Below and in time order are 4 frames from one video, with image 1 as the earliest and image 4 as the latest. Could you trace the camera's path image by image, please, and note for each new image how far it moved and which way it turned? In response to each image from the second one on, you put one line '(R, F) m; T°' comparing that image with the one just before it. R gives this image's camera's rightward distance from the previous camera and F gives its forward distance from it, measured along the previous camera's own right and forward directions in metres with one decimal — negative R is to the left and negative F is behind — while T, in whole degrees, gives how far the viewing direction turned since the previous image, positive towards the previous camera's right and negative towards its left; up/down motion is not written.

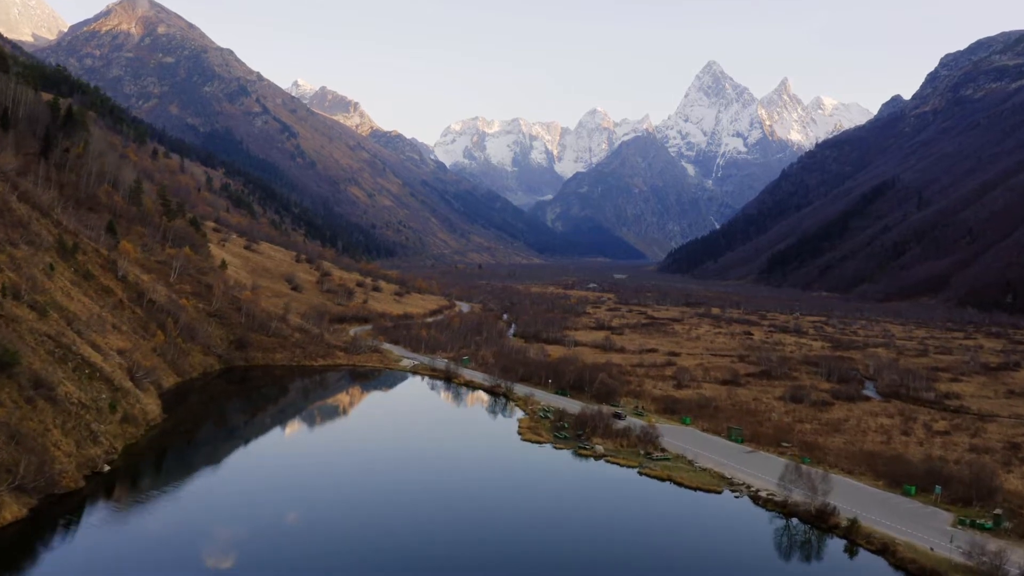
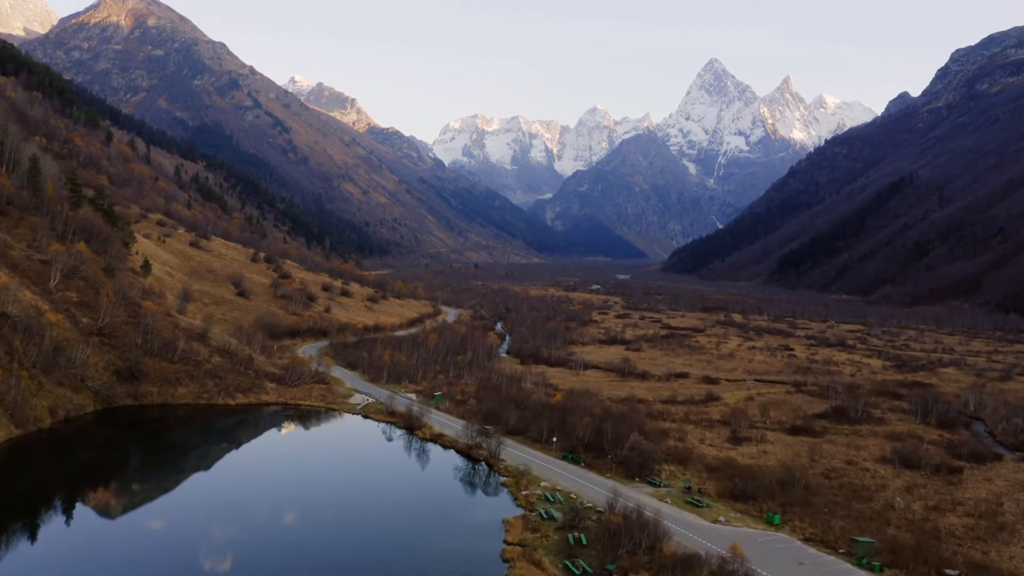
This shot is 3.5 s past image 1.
(+0.8, +21.8) m; 0°
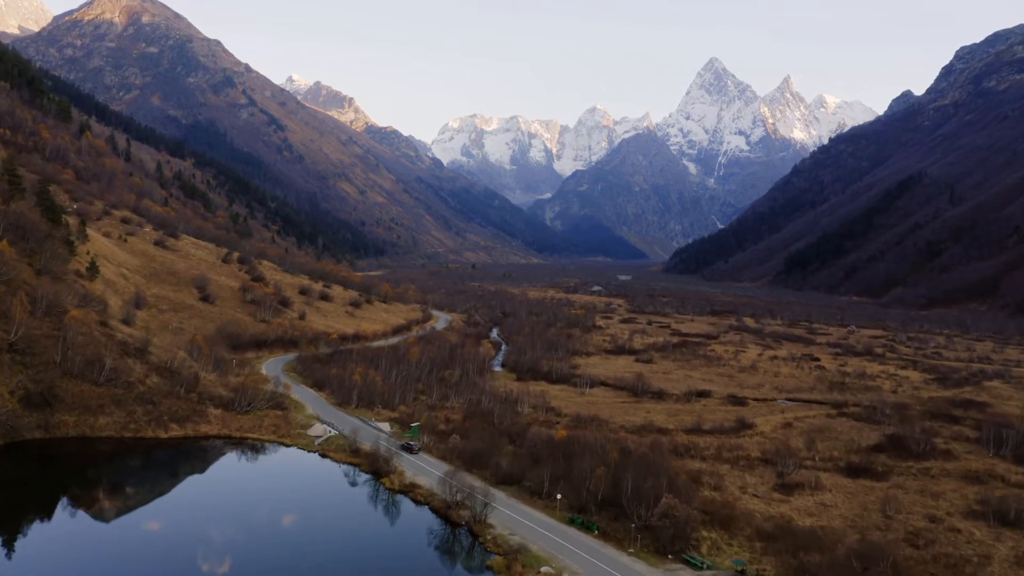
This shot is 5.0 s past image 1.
(+0.4, +10.7) m; 0°
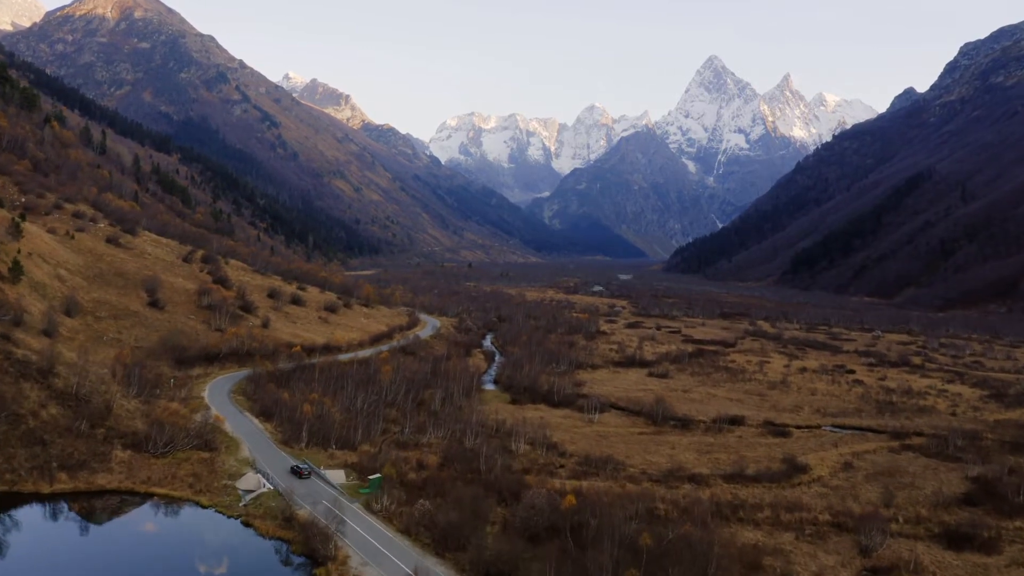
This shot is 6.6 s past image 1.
(+0.4, +11.6) m; 0°
